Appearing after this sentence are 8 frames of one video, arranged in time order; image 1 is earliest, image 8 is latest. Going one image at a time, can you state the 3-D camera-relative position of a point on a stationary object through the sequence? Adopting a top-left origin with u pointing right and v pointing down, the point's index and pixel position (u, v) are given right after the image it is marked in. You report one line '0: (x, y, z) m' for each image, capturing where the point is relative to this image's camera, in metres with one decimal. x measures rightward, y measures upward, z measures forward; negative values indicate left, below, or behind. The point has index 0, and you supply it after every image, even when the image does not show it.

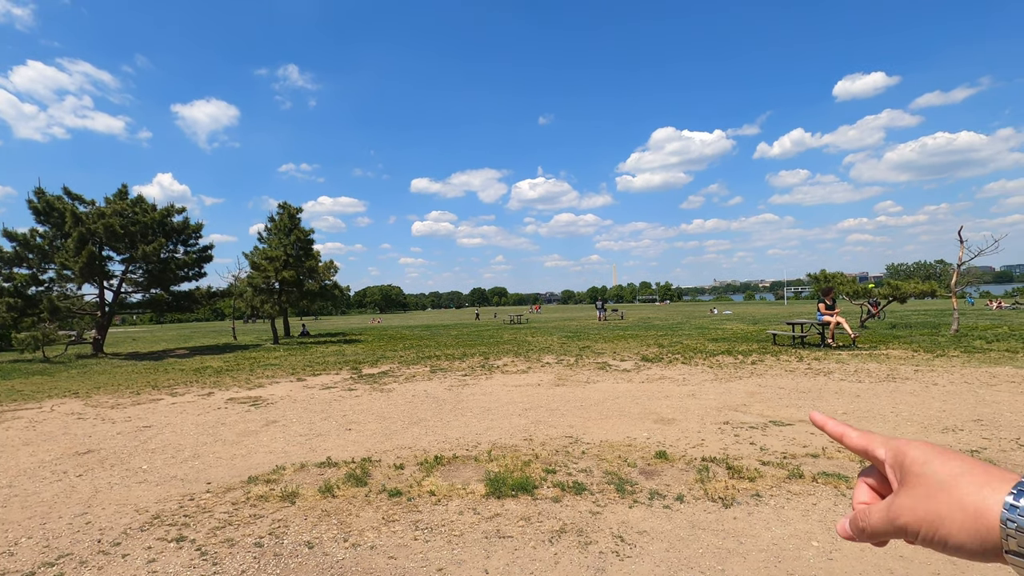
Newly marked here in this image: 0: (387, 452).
0: (-1.9, -2.5, +7.9) m
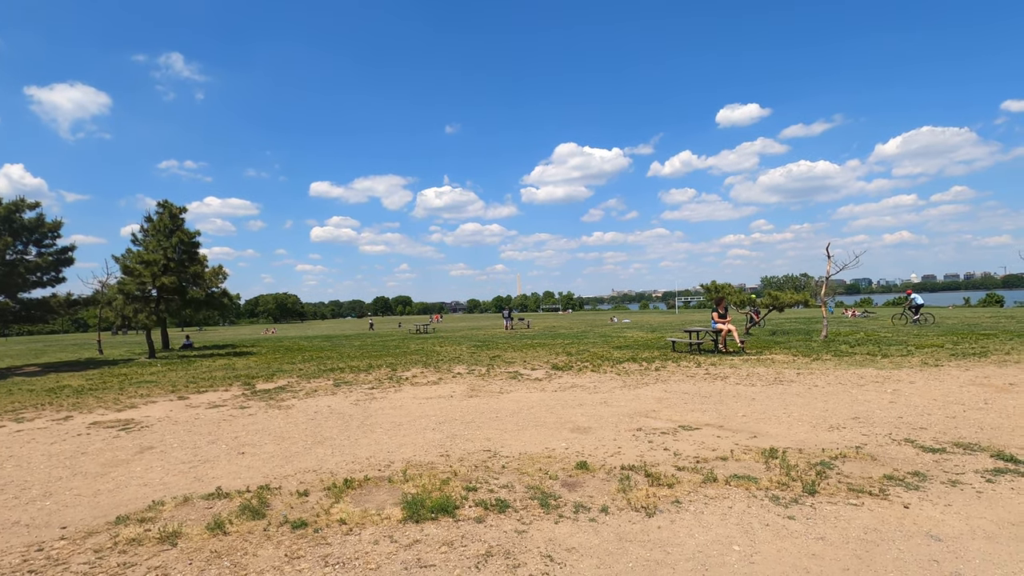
0: (-3.1, -2.6, +7.1) m
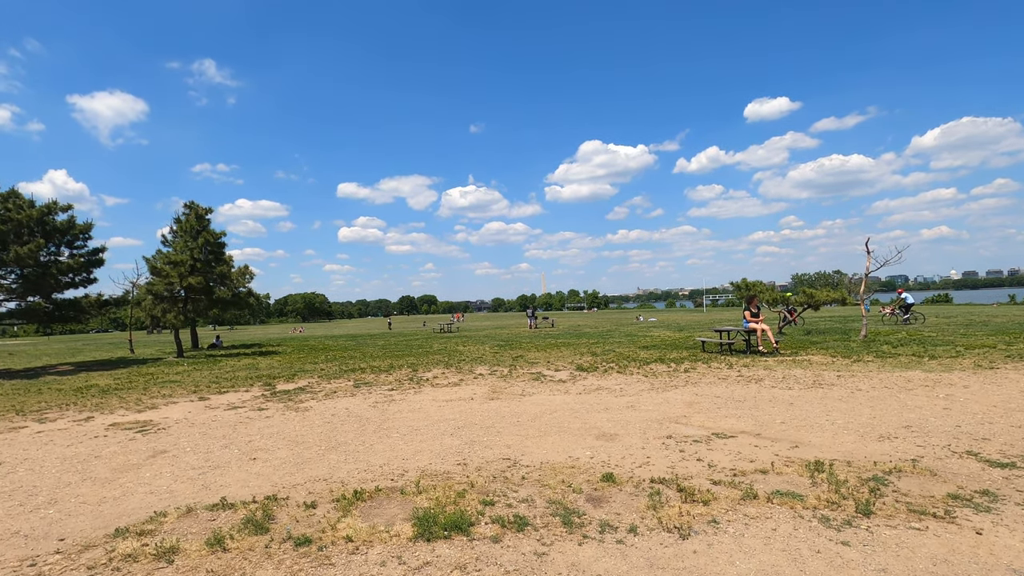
0: (-2.8, -2.6, +6.7) m
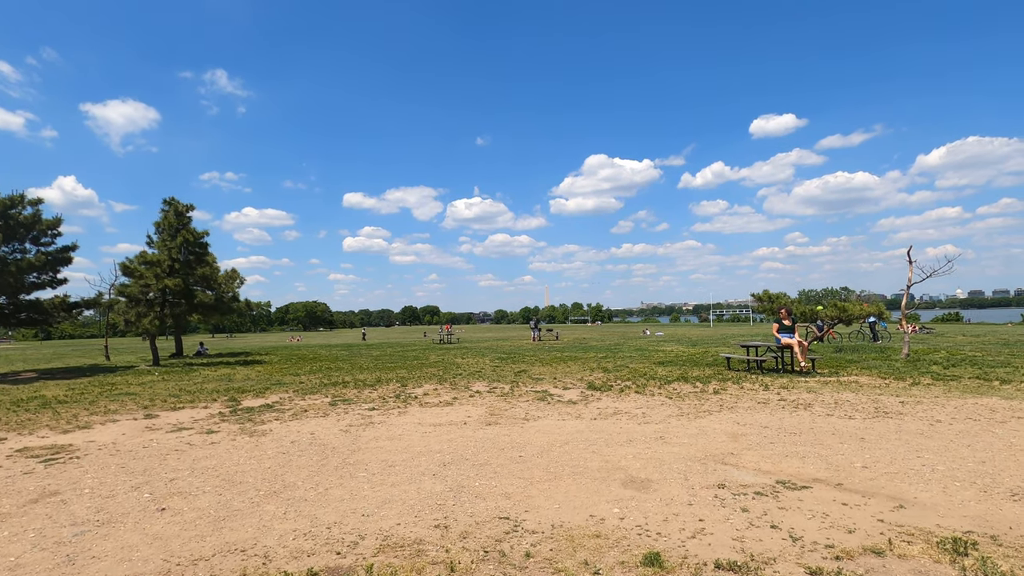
0: (-2.9, -2.5, +4.6) m
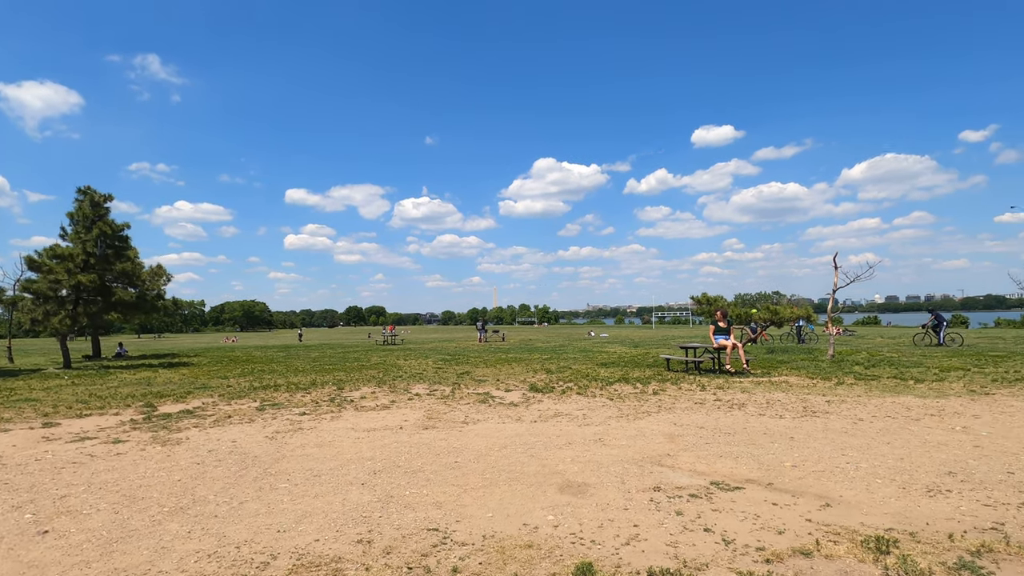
0: (-3.5, -2.5, +4.0) m
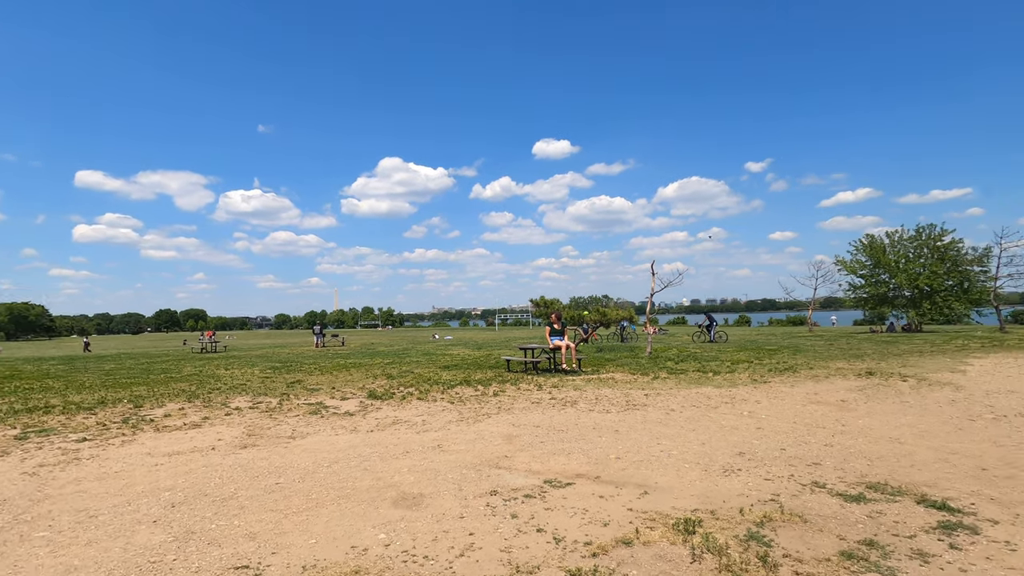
0: (-4.6, -2.4, +2.5) m
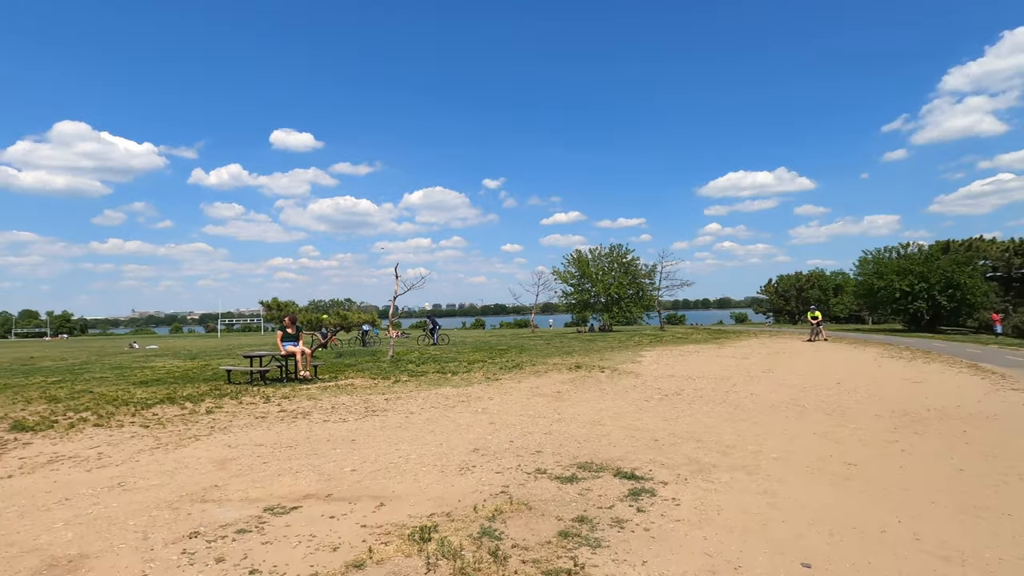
0: (-5.2, -2.2, -0.4) m
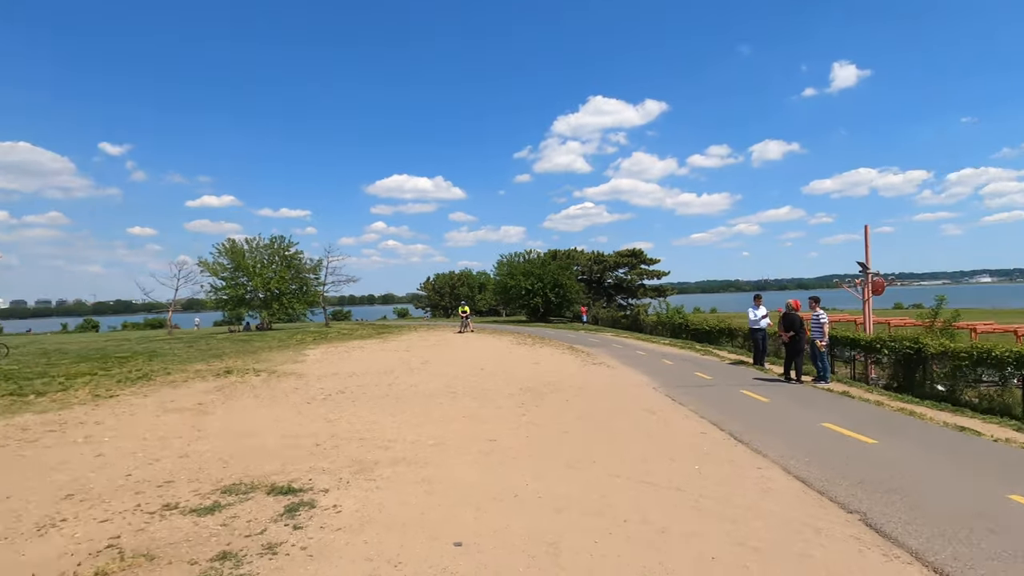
0: (-4.0, -2.1, -3.6) m
